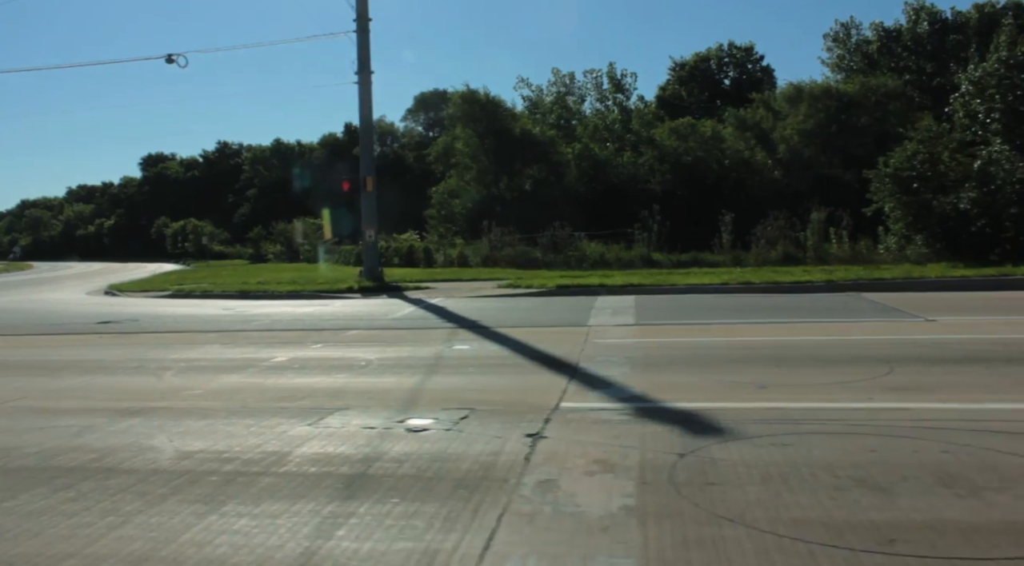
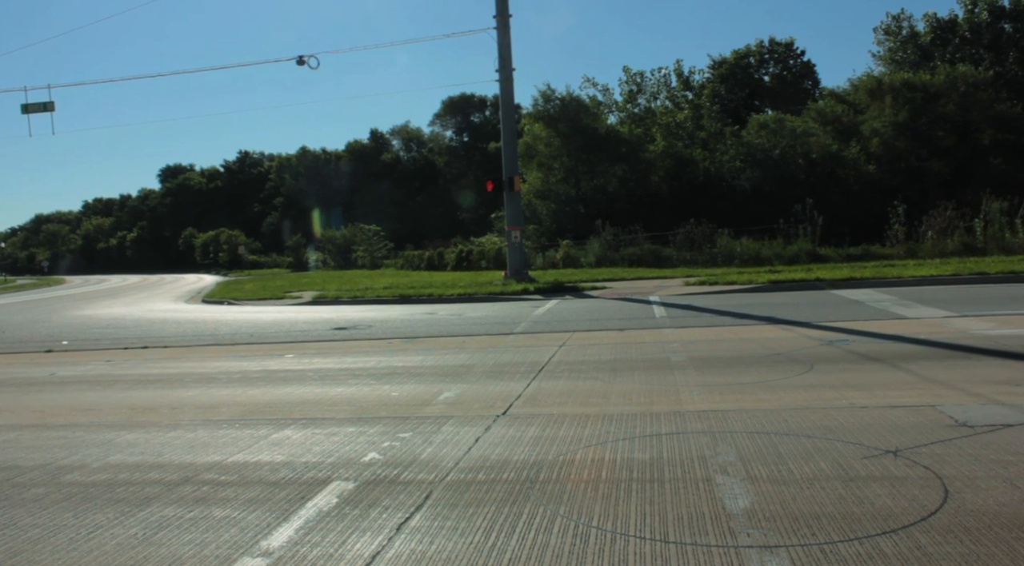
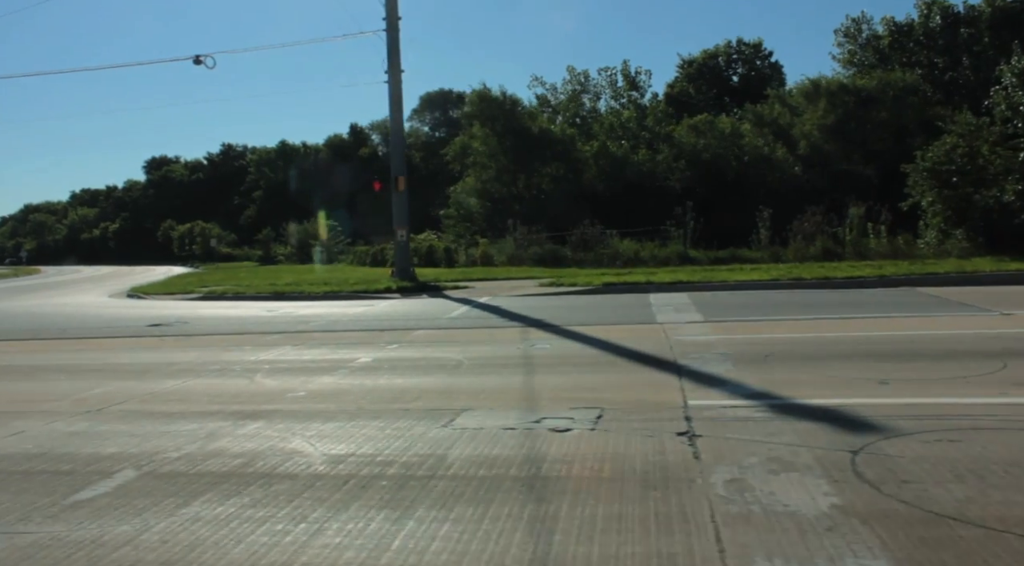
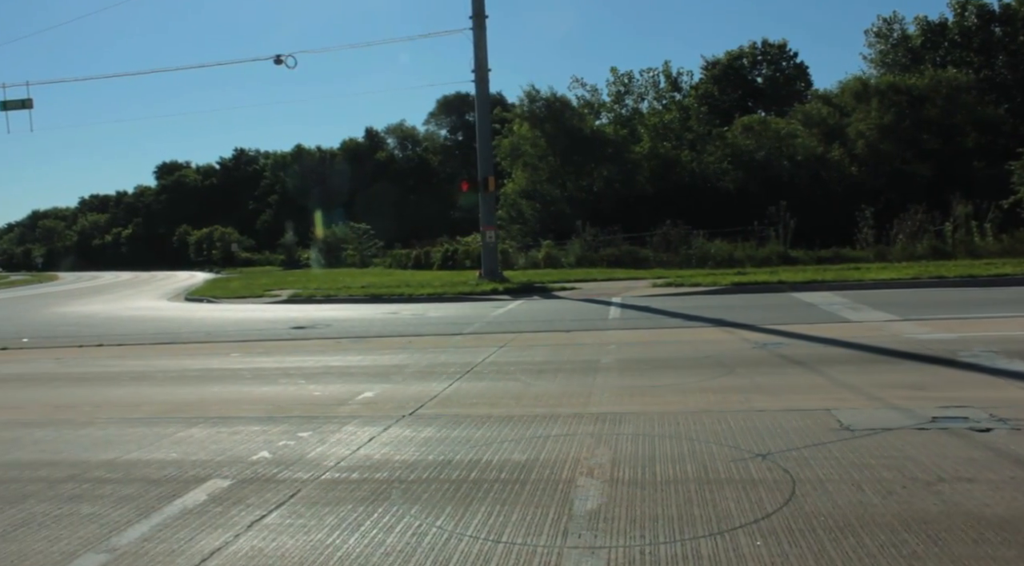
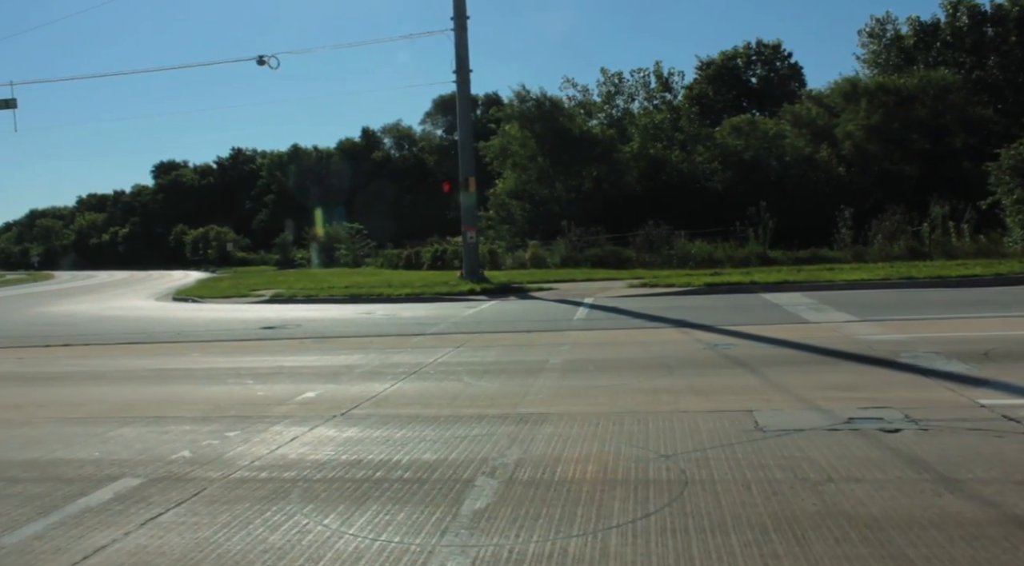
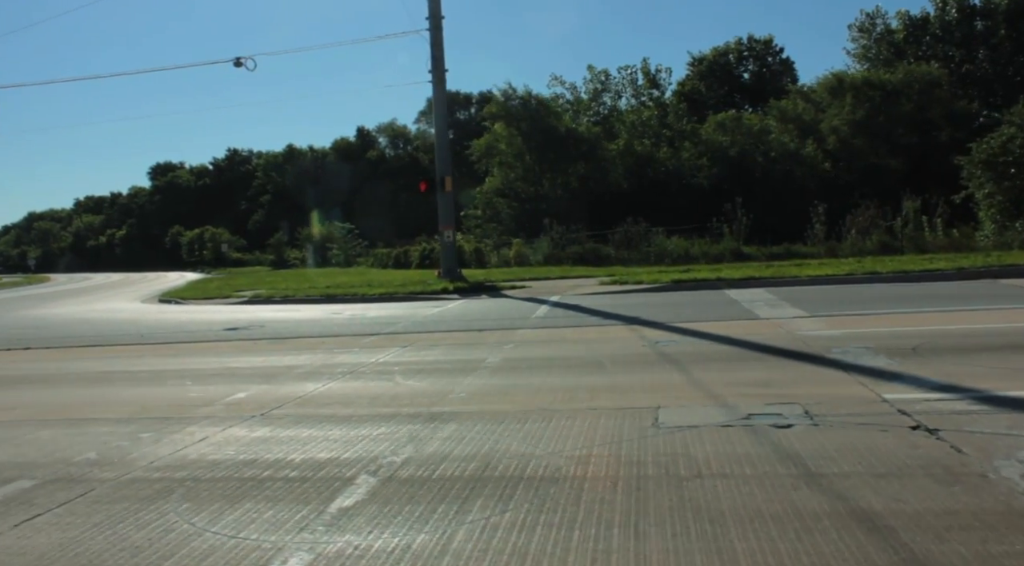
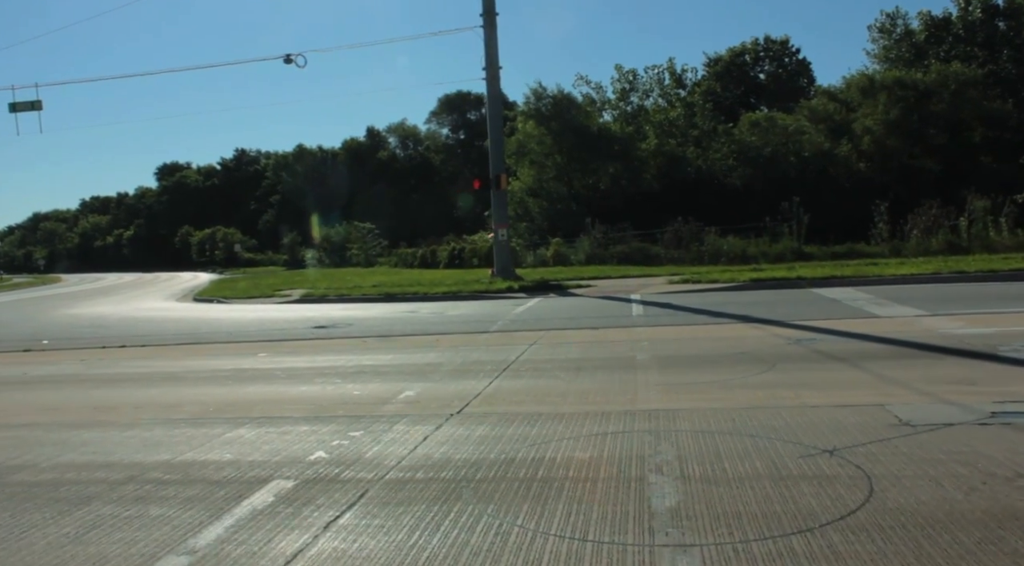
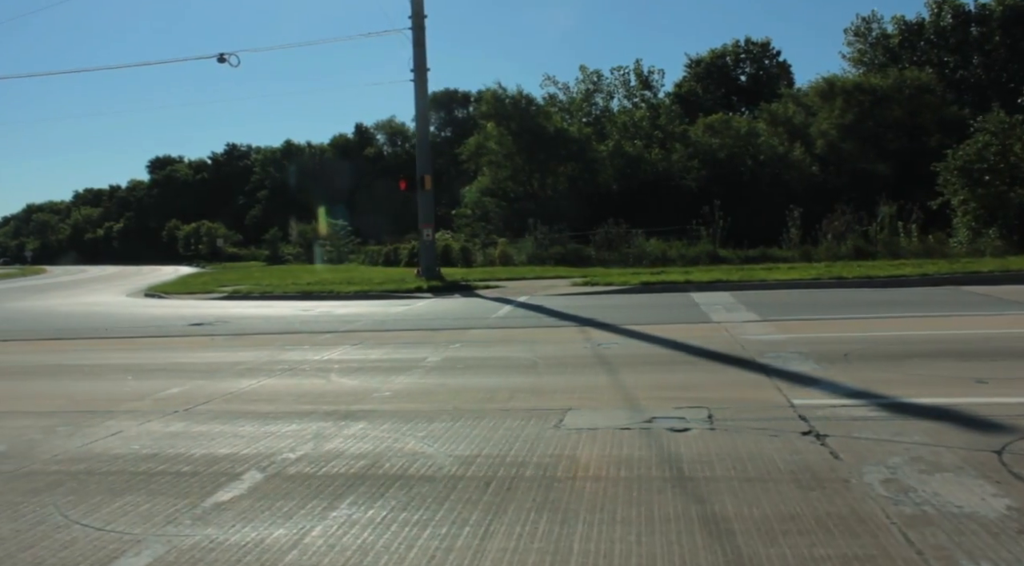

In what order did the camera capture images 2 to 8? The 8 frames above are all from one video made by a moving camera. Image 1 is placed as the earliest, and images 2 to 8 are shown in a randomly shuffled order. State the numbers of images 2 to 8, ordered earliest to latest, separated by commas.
3, 8, 6, 5, 4, 7, 2
